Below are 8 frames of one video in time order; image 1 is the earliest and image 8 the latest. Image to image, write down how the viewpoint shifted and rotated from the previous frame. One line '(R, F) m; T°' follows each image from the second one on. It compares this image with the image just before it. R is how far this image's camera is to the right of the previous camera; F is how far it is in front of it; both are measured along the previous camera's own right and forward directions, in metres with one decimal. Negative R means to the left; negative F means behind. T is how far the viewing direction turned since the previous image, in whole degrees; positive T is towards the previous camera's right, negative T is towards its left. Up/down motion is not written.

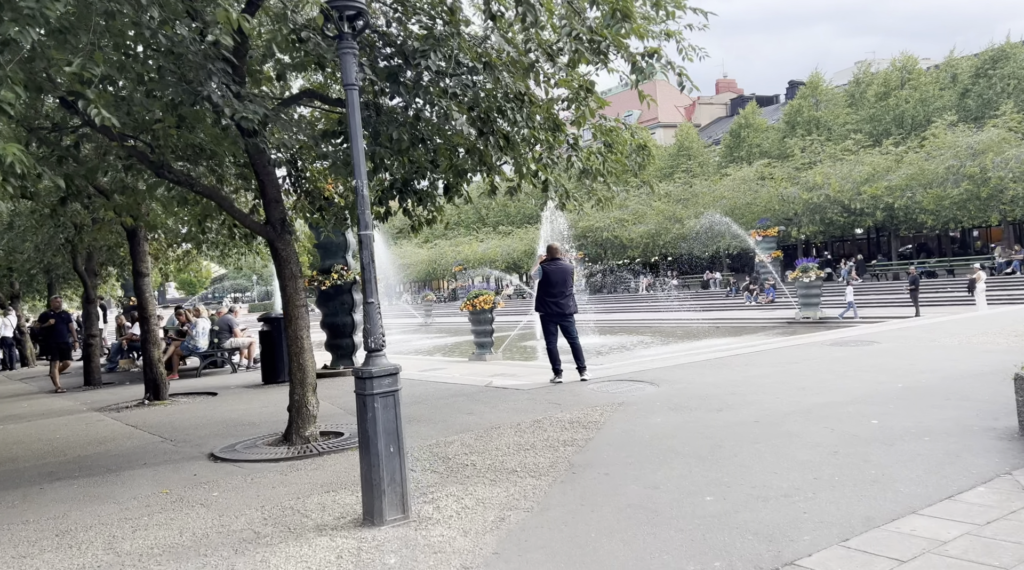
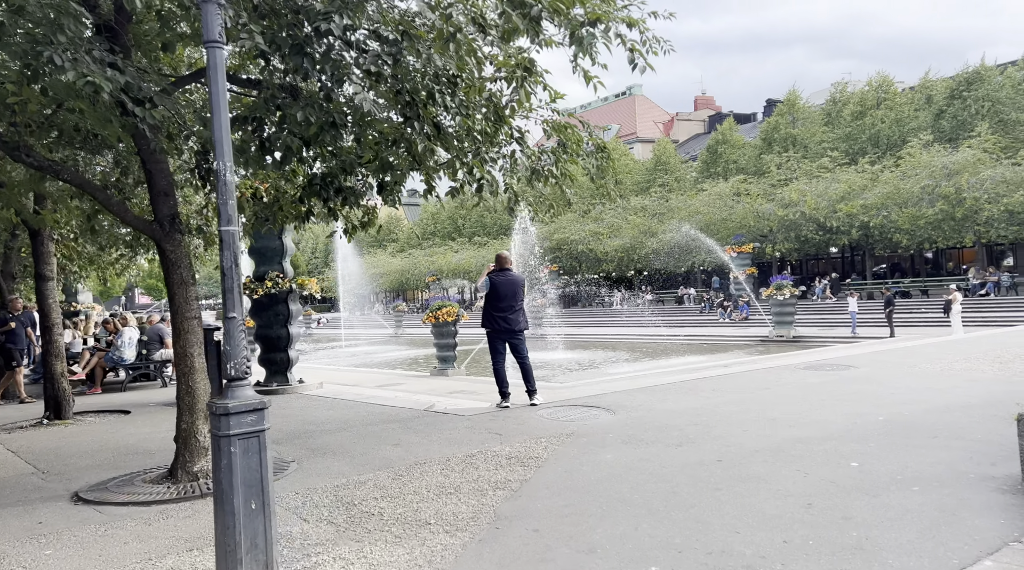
(+0.4, +1.0) m; +2°
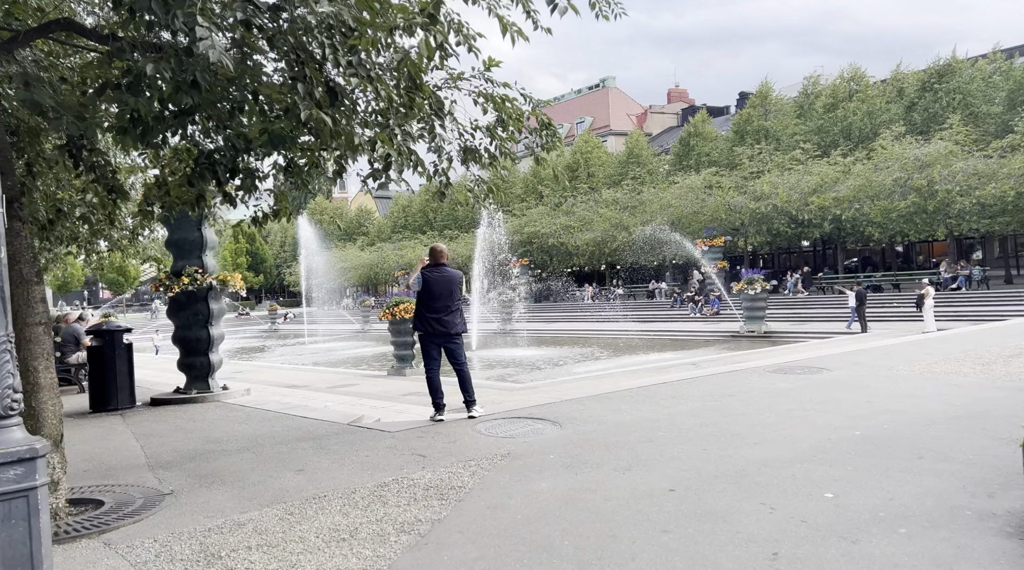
(+0.4, +1.0) m; +2°
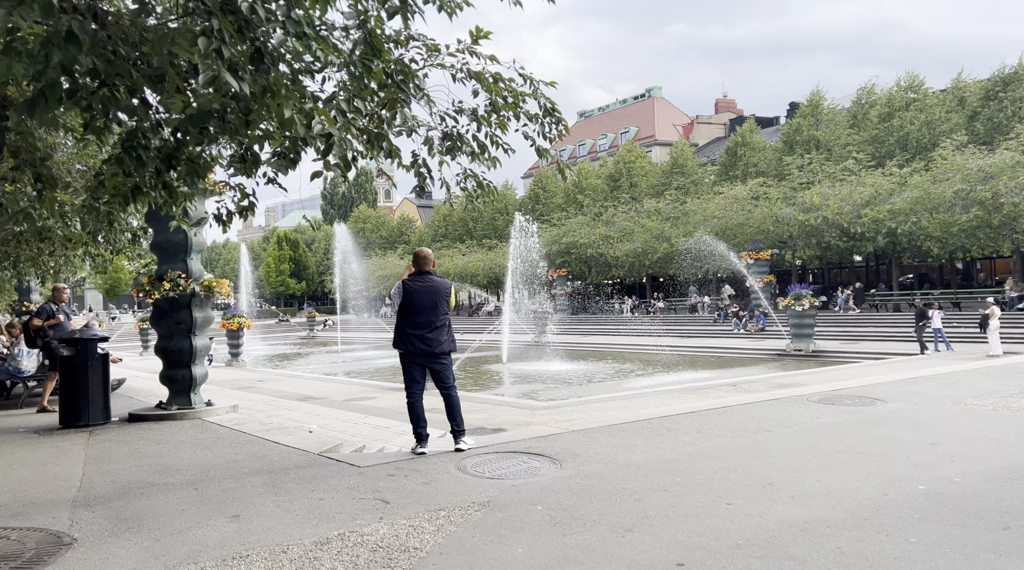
(+0.4, +1.1) m; -3°
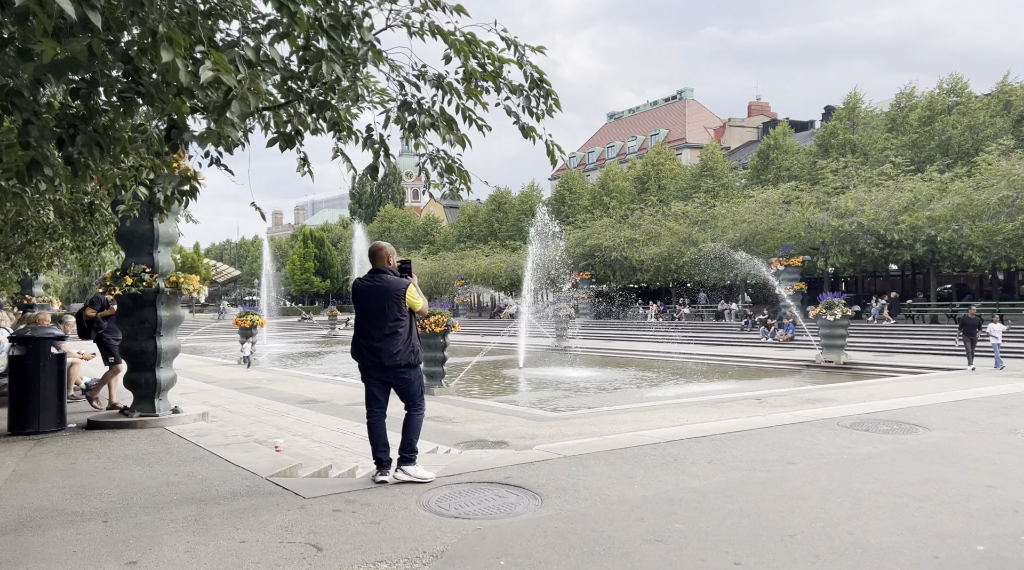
(+0.4, +1.0) m; -2°
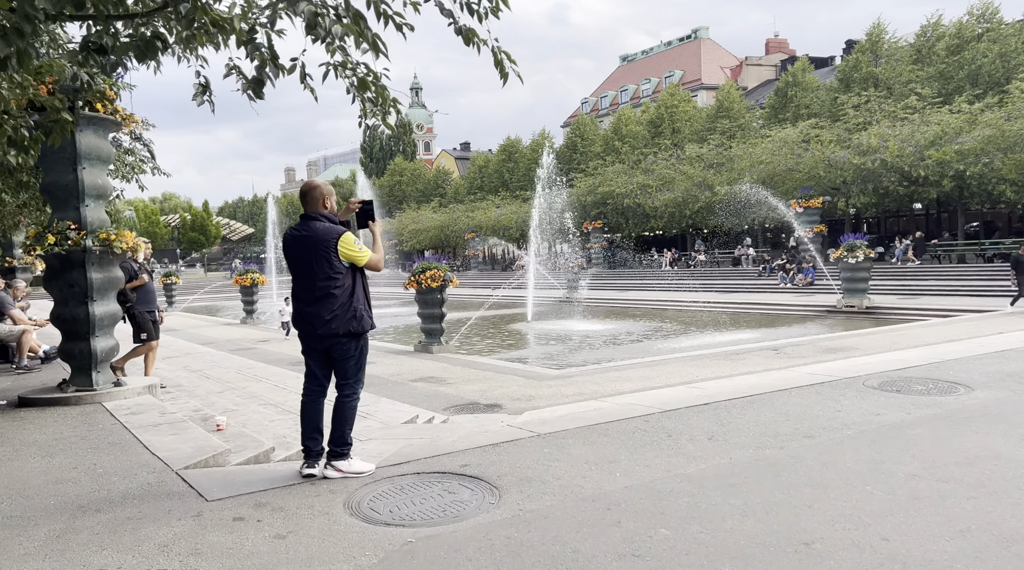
(+0.4, +1.1) m; -1°
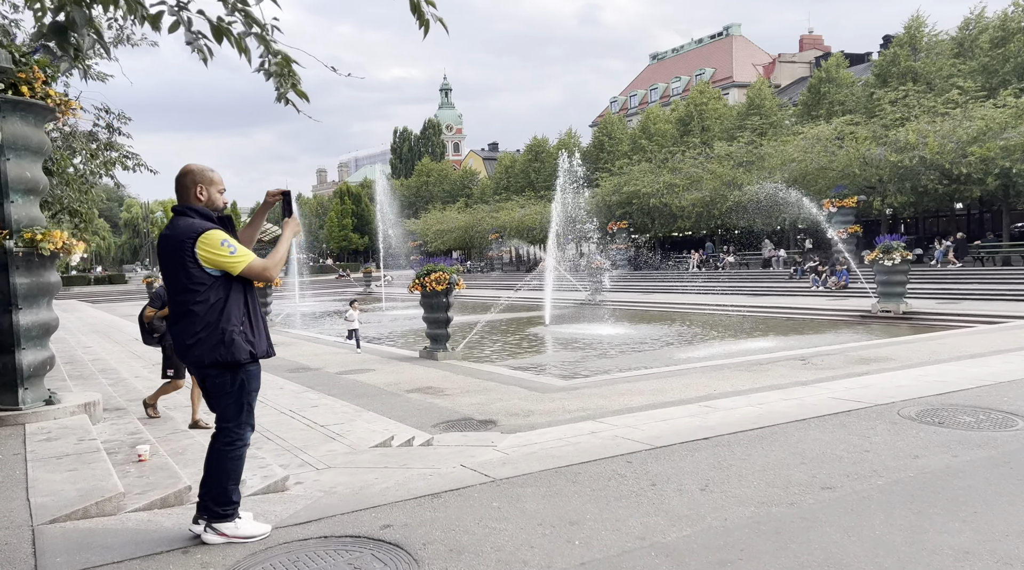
(+0.5, +1.1) m; -2°
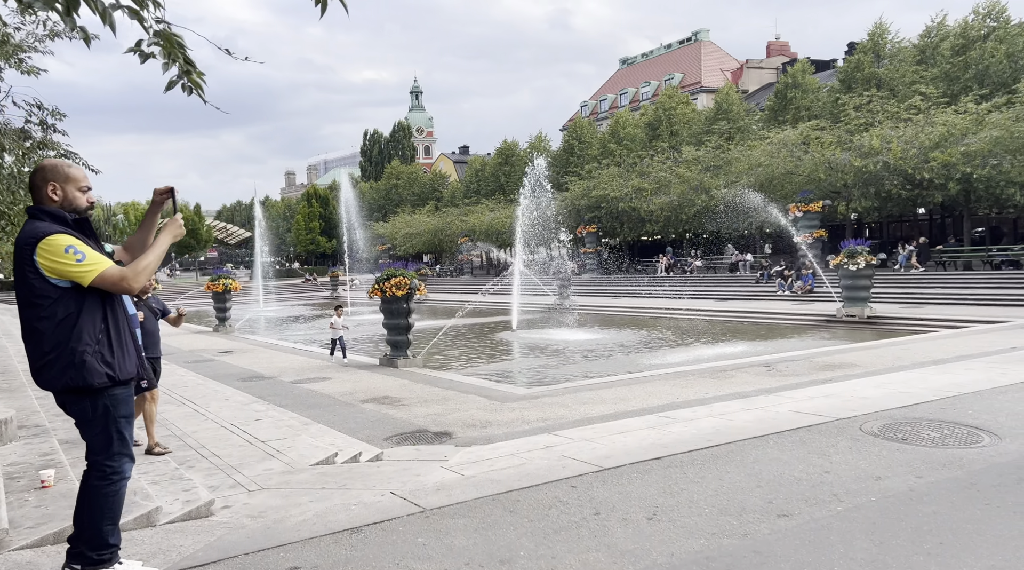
(+0.2, +0.4) m; +2°
